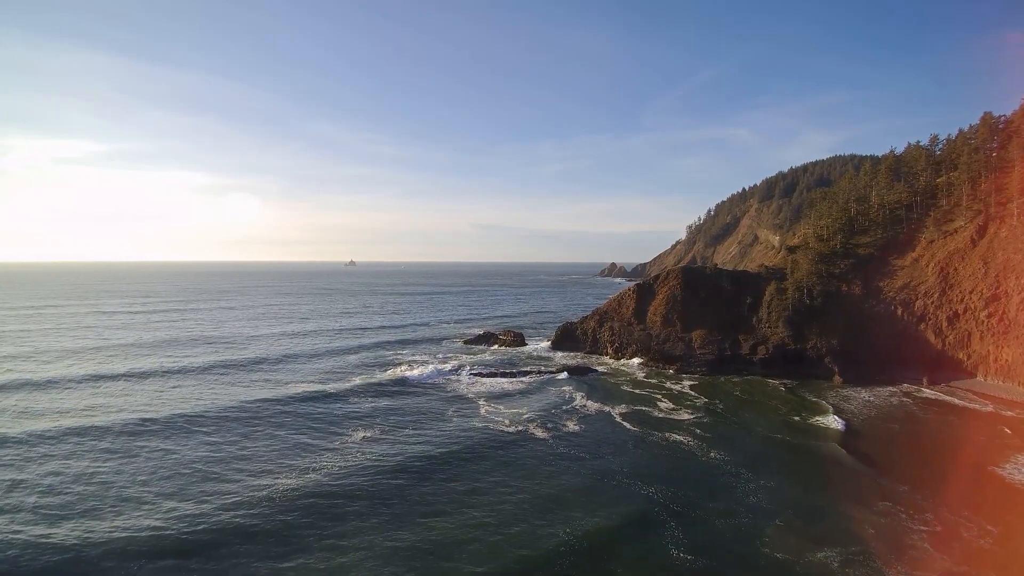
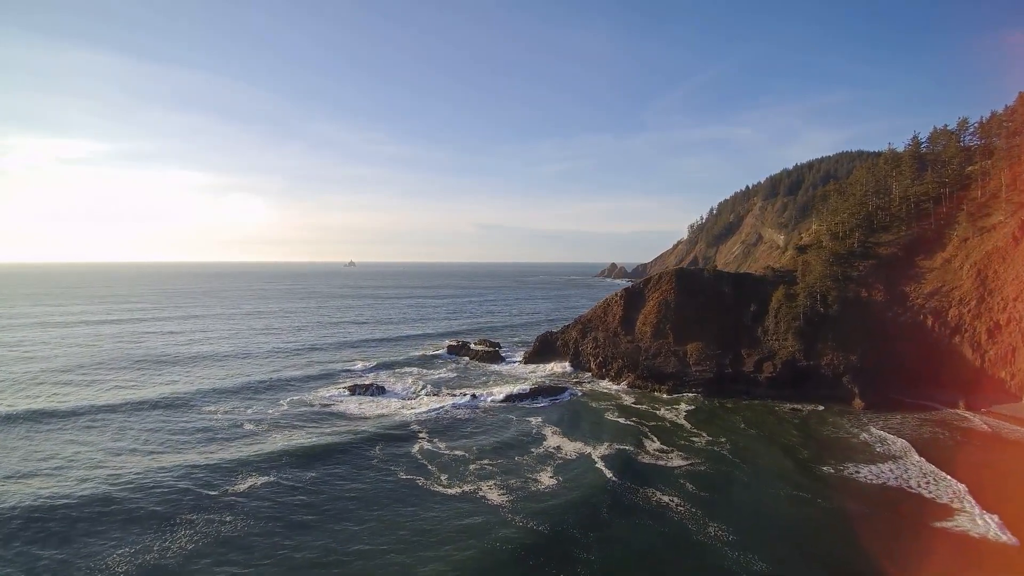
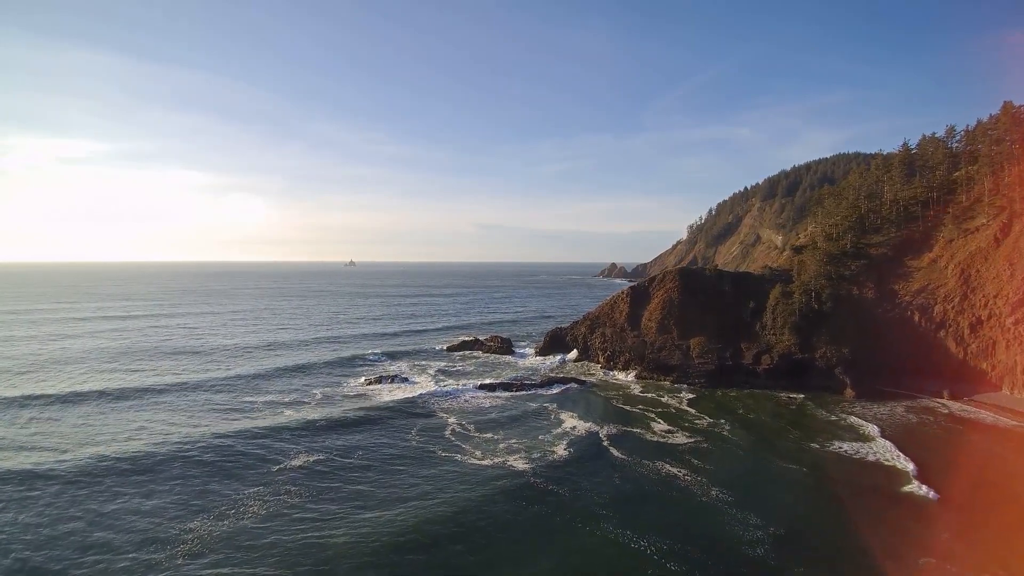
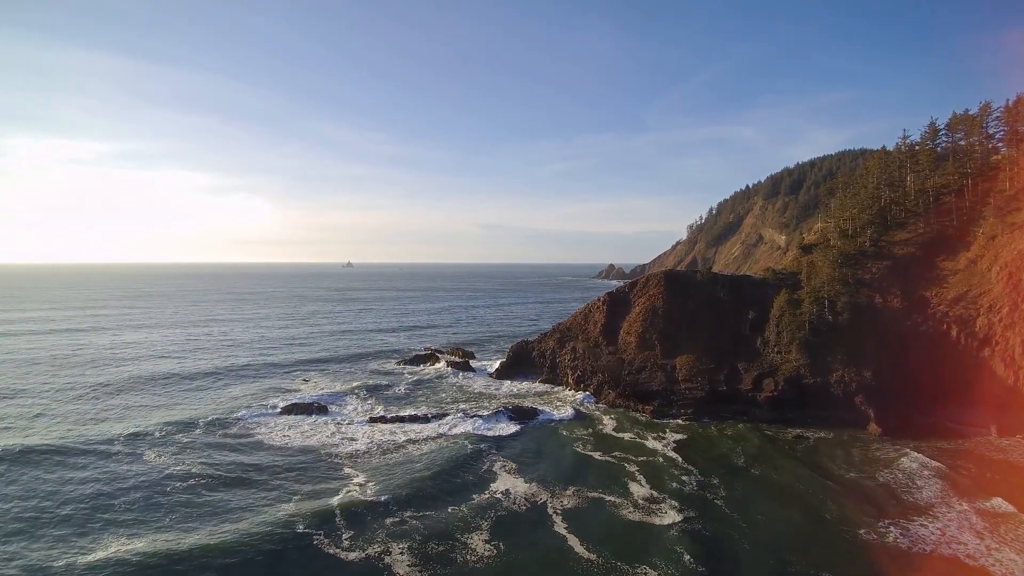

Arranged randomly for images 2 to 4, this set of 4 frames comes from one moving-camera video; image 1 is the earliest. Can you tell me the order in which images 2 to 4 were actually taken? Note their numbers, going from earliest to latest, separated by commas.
3, 2, 4
